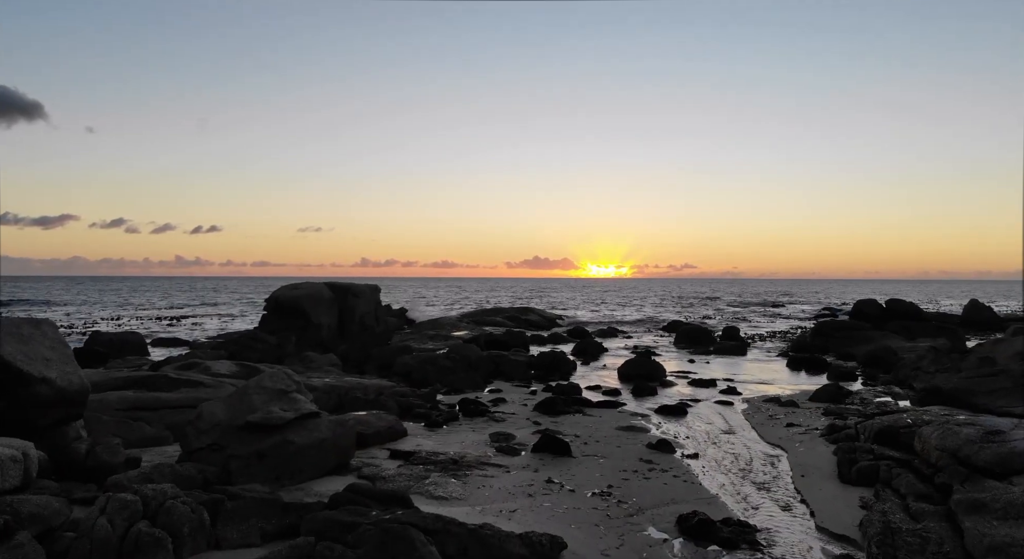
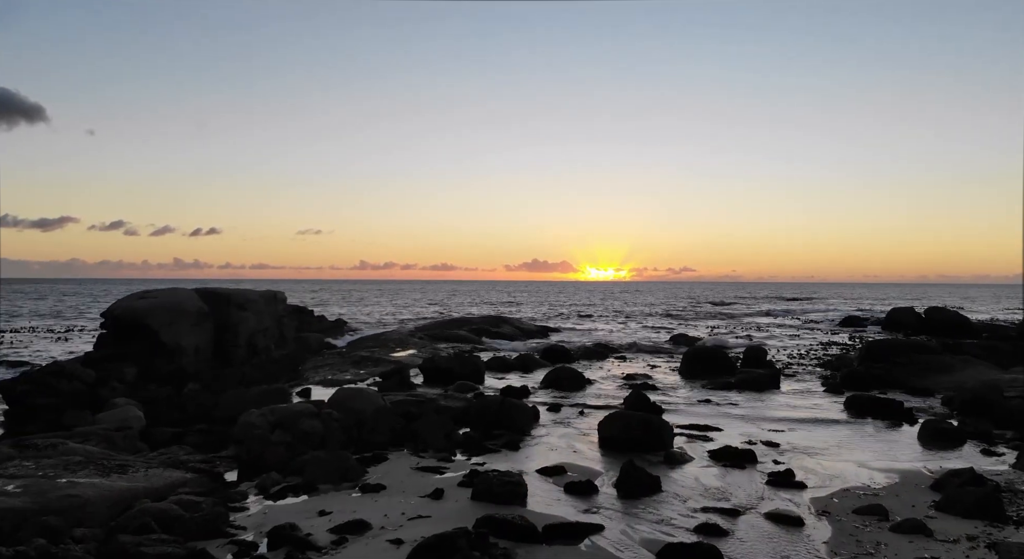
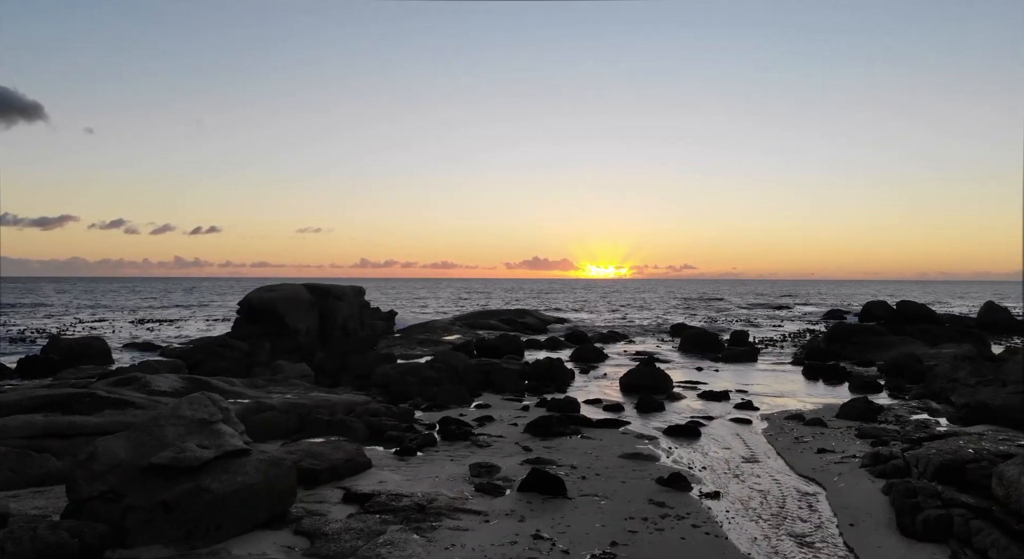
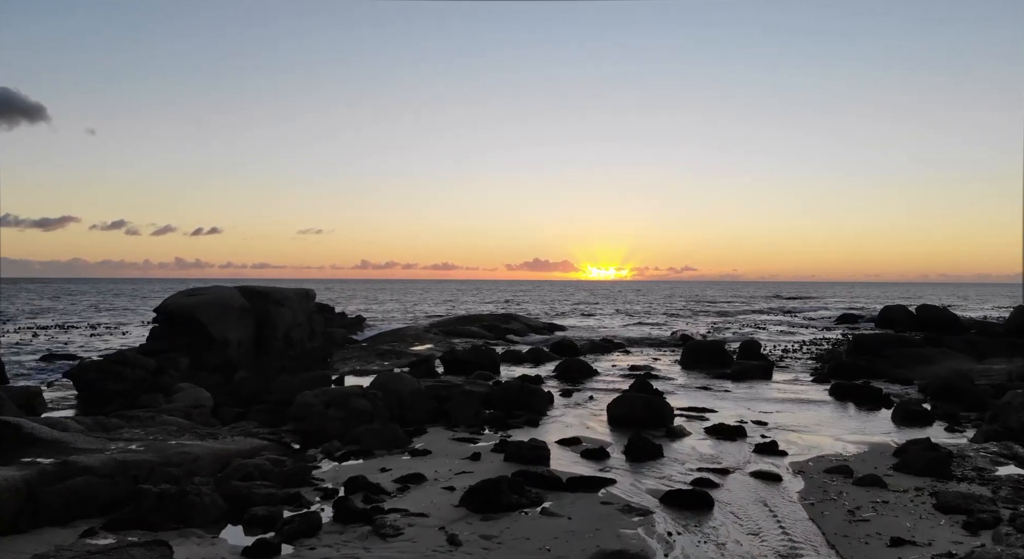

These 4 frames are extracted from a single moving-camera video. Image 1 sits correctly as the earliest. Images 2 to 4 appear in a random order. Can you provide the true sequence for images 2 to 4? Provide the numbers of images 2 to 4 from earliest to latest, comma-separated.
3, 4, 2
